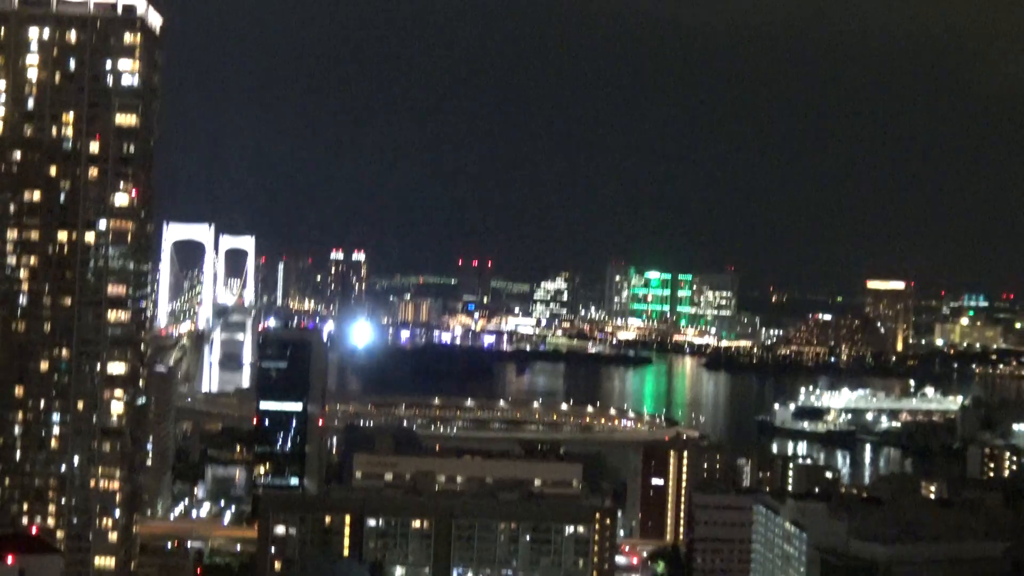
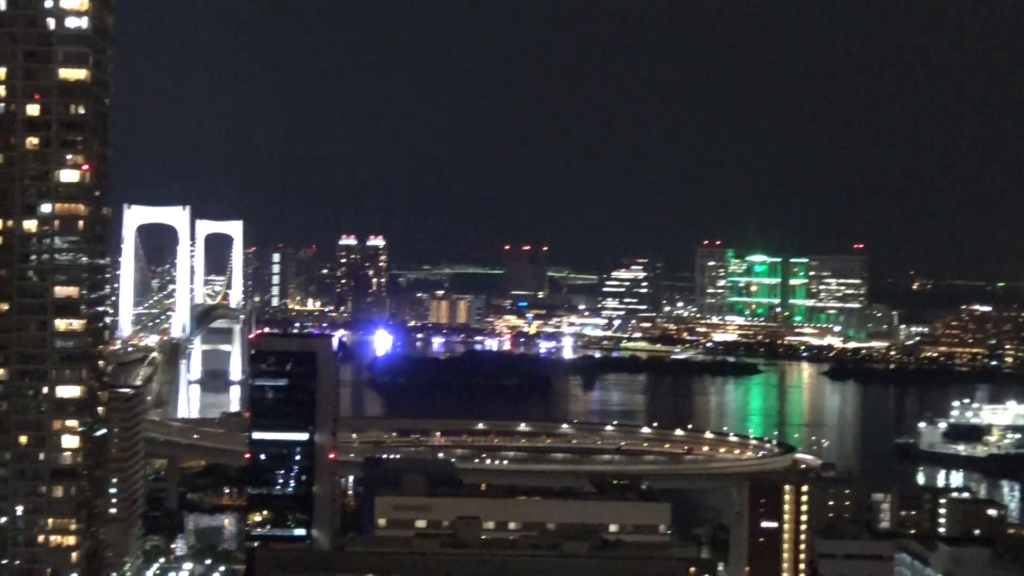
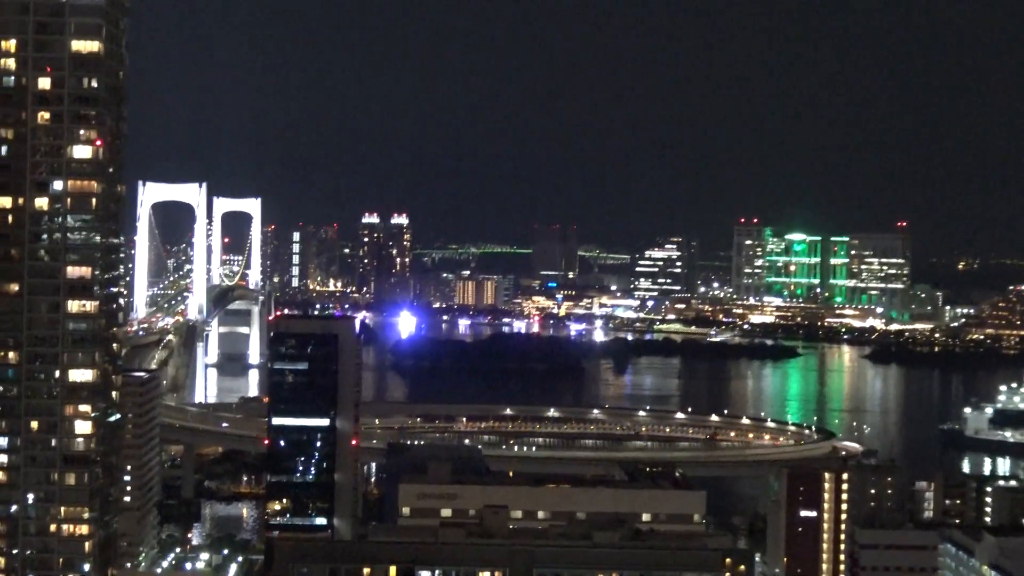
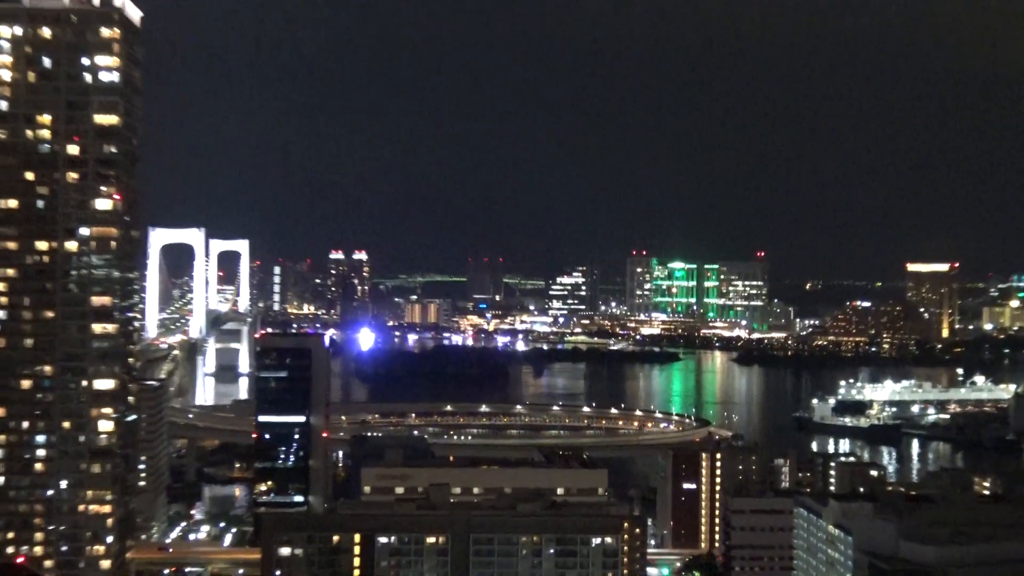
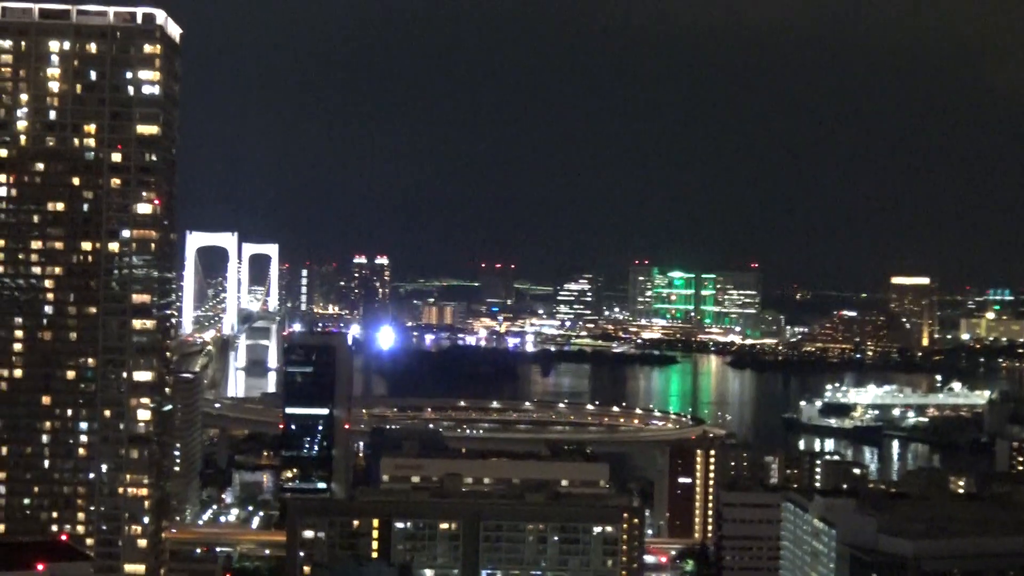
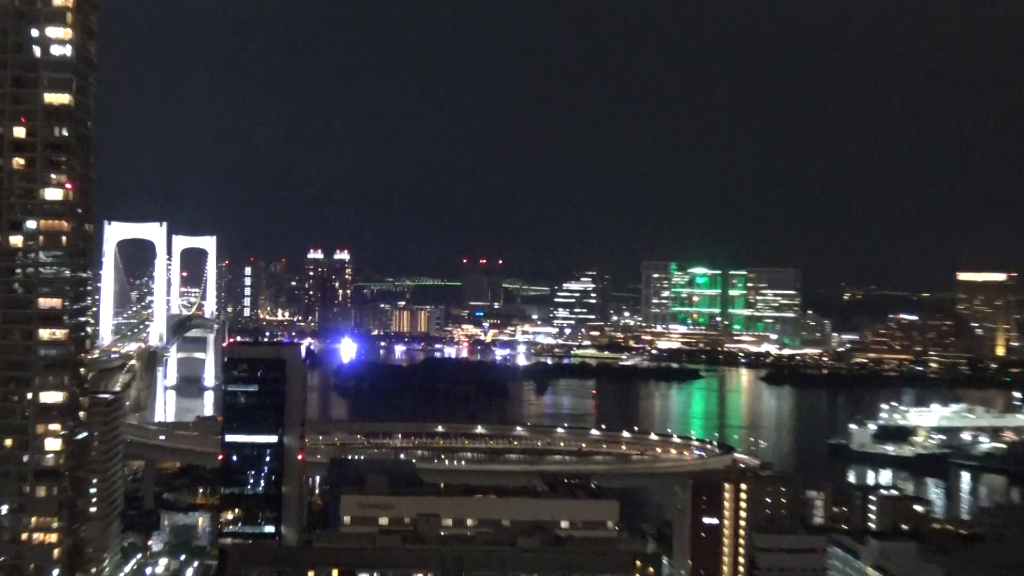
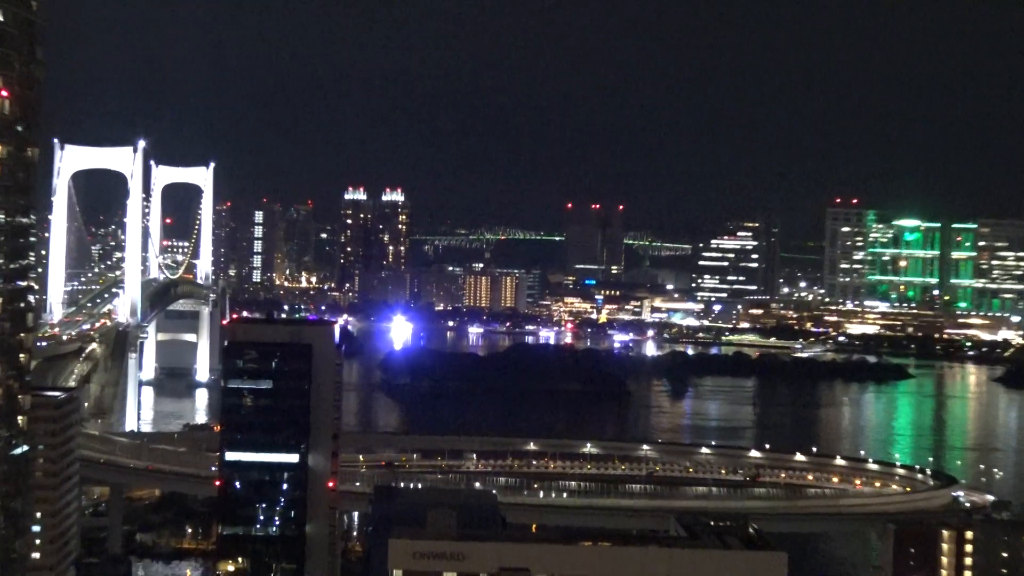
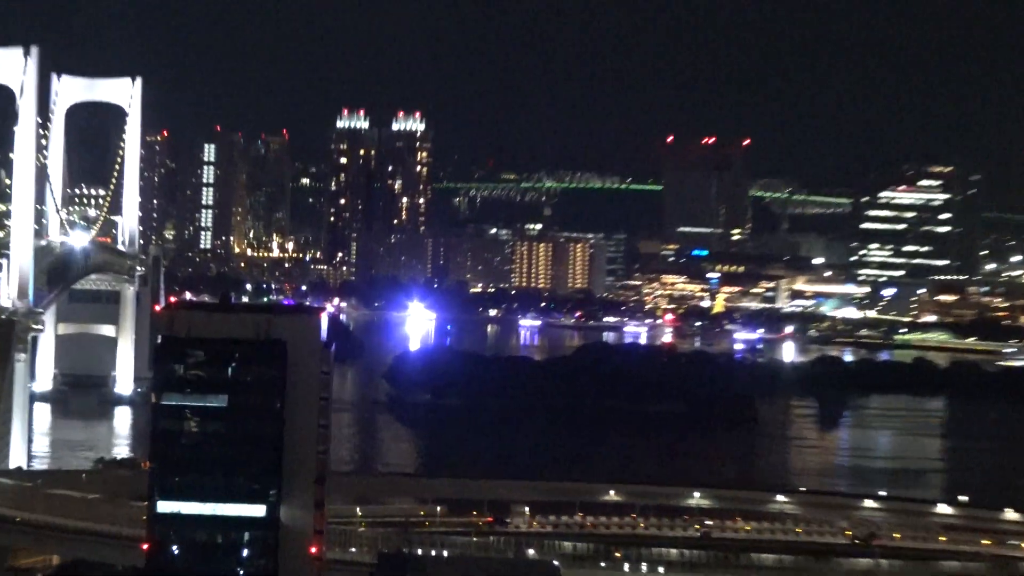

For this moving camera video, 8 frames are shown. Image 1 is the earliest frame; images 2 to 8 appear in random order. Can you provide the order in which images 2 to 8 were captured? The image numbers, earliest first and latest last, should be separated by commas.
5, 4, 6, 2, 3, 7, 8
